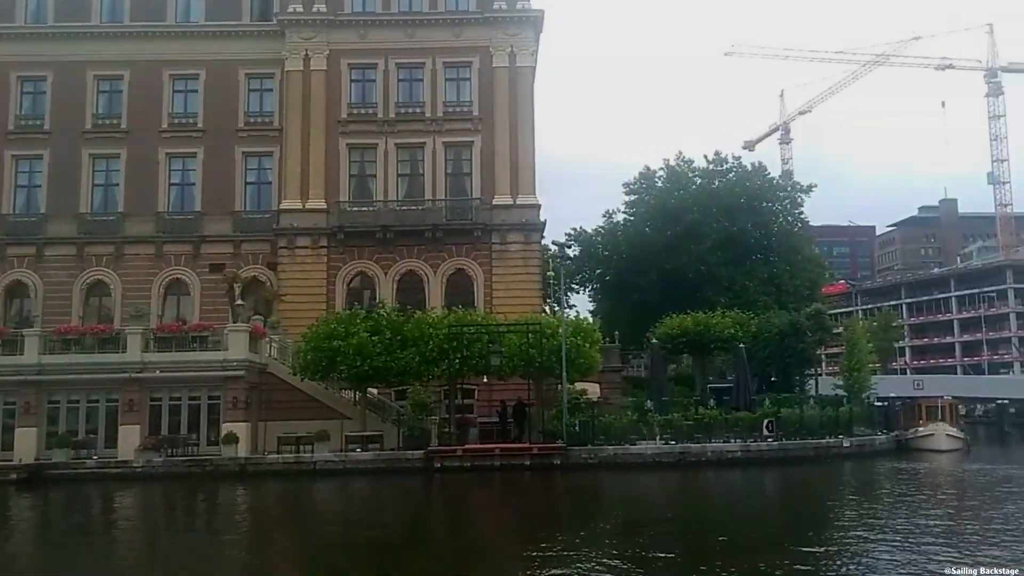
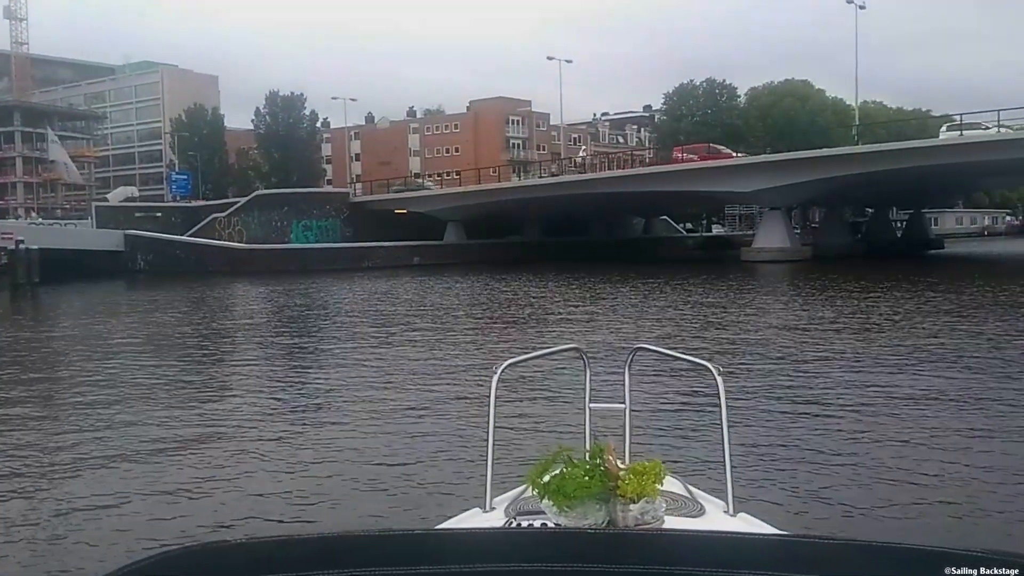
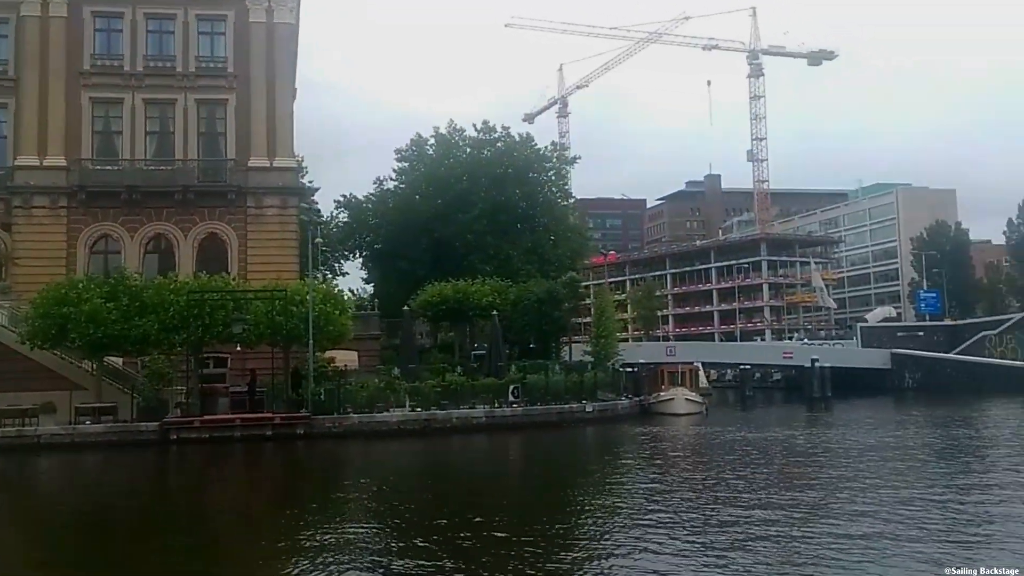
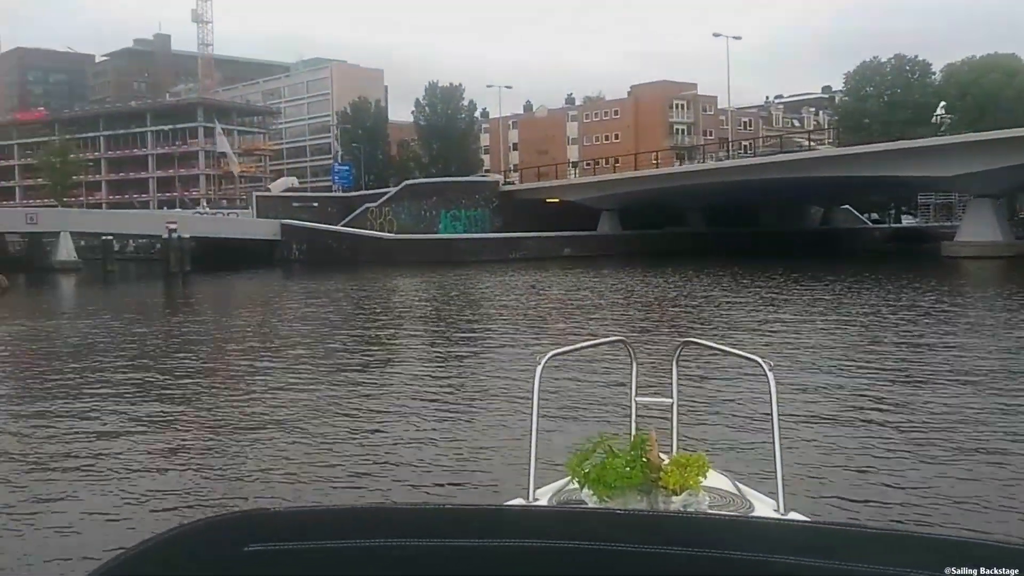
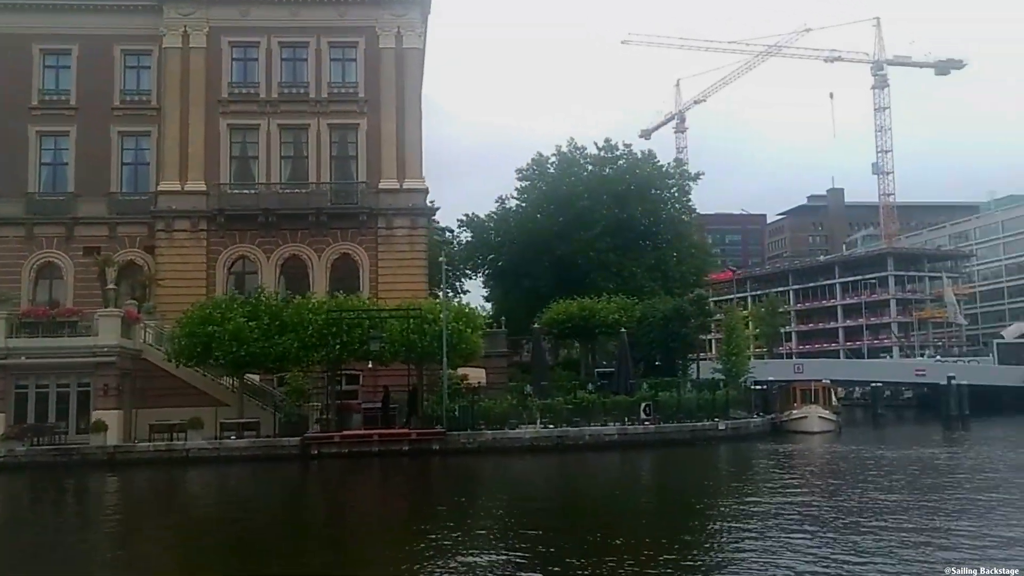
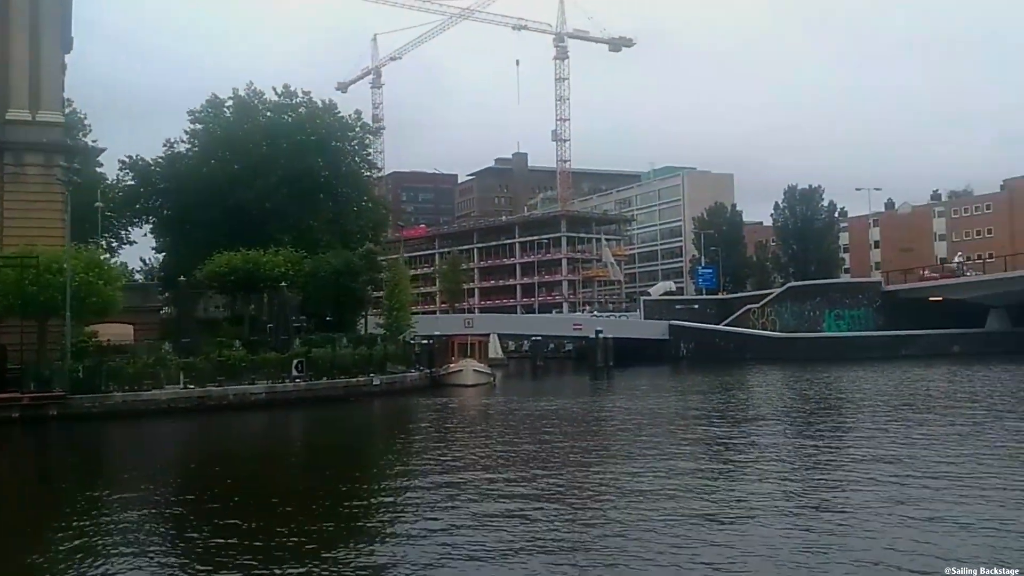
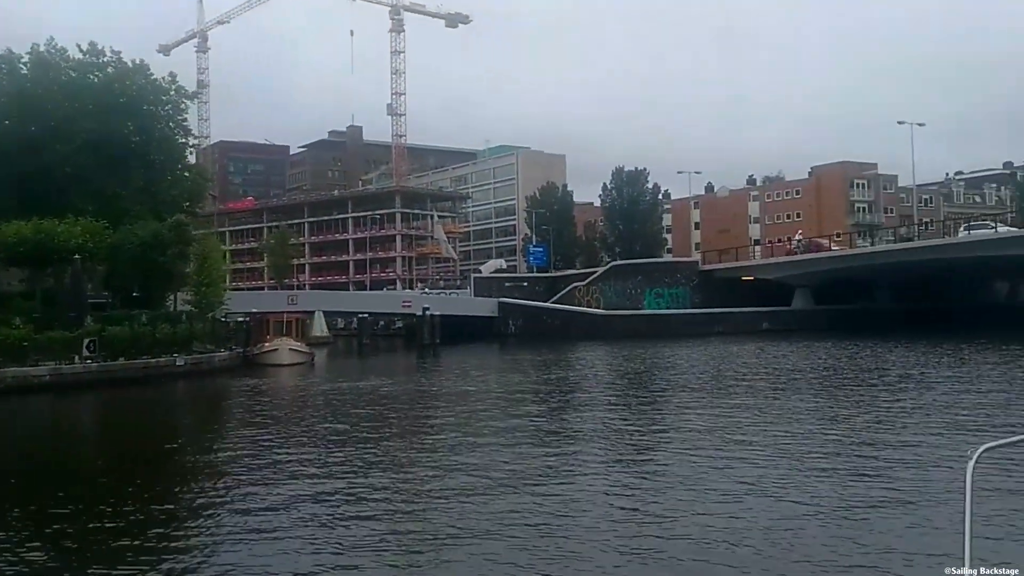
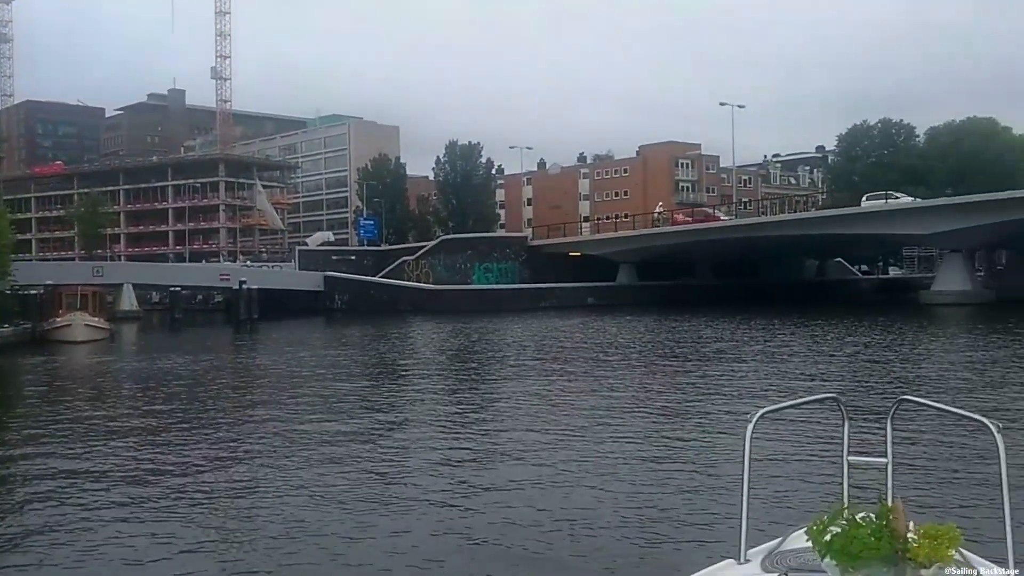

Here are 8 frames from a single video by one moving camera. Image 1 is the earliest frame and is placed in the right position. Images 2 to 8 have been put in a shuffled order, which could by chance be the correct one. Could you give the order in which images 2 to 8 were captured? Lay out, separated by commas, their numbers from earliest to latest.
5, 3, 6, 7, 8, 2, 4
